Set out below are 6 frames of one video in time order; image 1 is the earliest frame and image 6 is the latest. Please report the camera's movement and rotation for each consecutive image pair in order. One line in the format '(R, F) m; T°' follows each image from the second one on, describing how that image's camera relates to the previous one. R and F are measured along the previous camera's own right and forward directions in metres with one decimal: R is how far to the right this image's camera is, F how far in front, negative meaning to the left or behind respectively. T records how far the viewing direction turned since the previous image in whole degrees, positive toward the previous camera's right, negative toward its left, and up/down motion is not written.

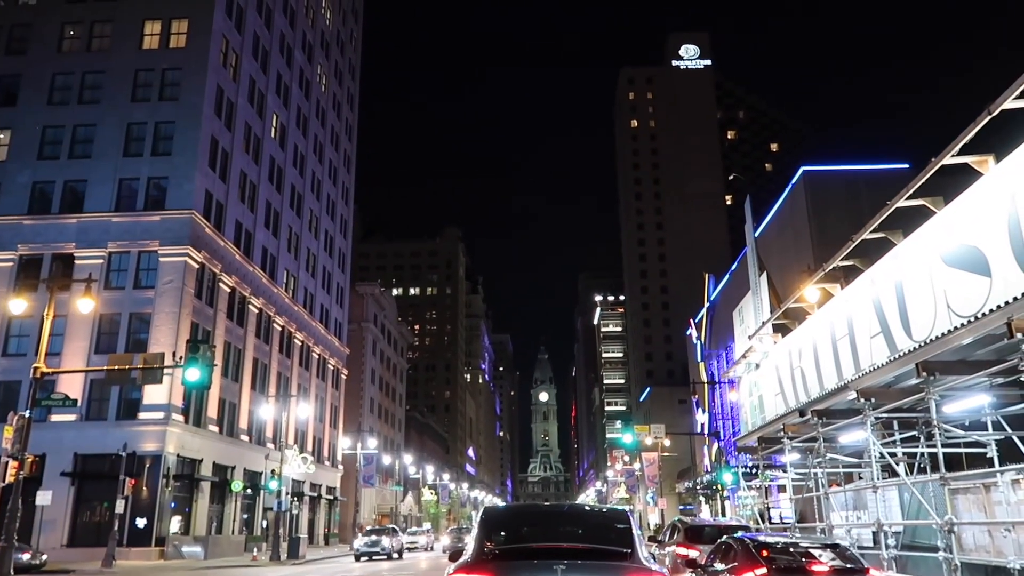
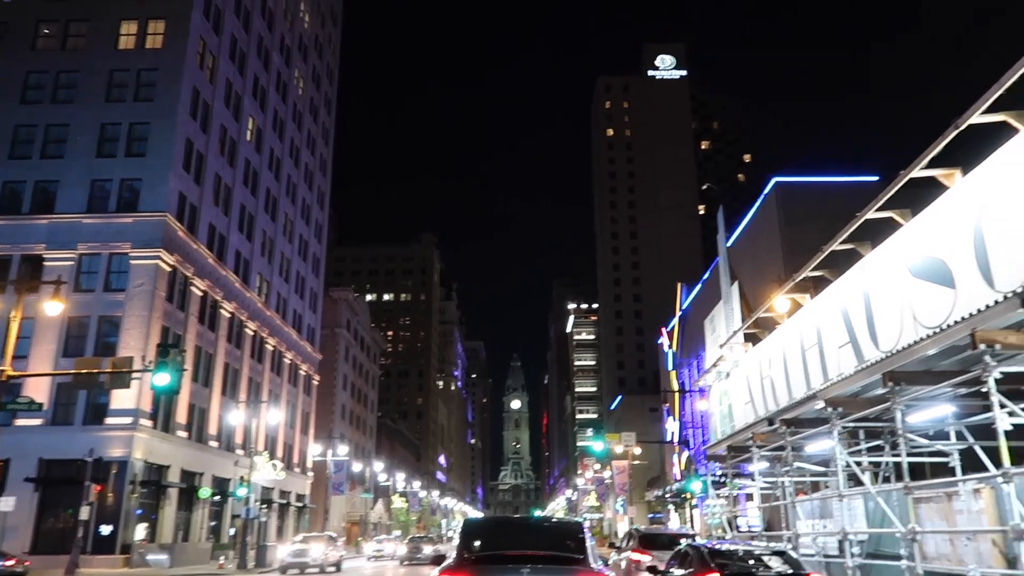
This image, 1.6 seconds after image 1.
(0.0, -0.1) m; +2°
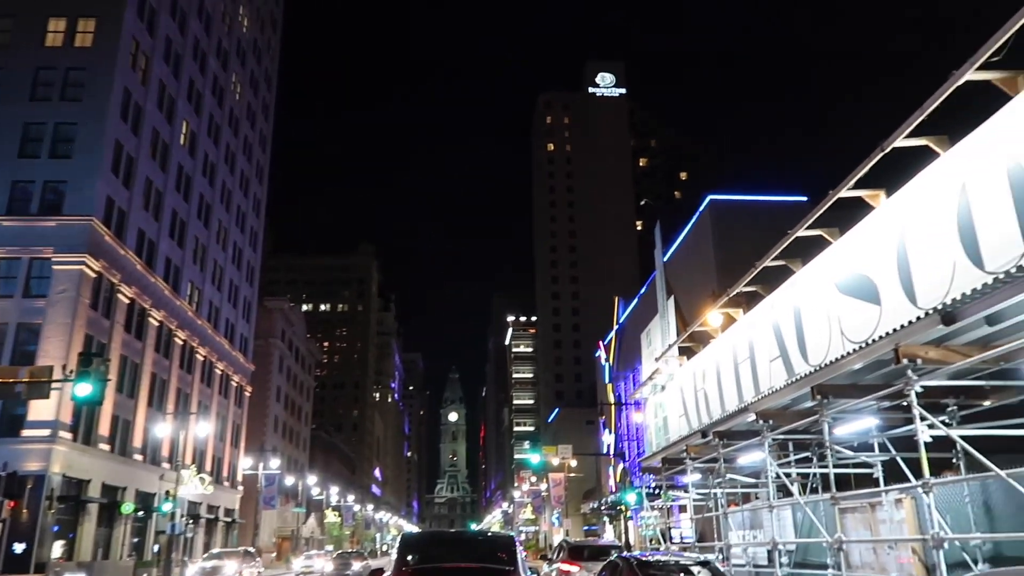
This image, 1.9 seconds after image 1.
(0.0, 0.0) m; +4°
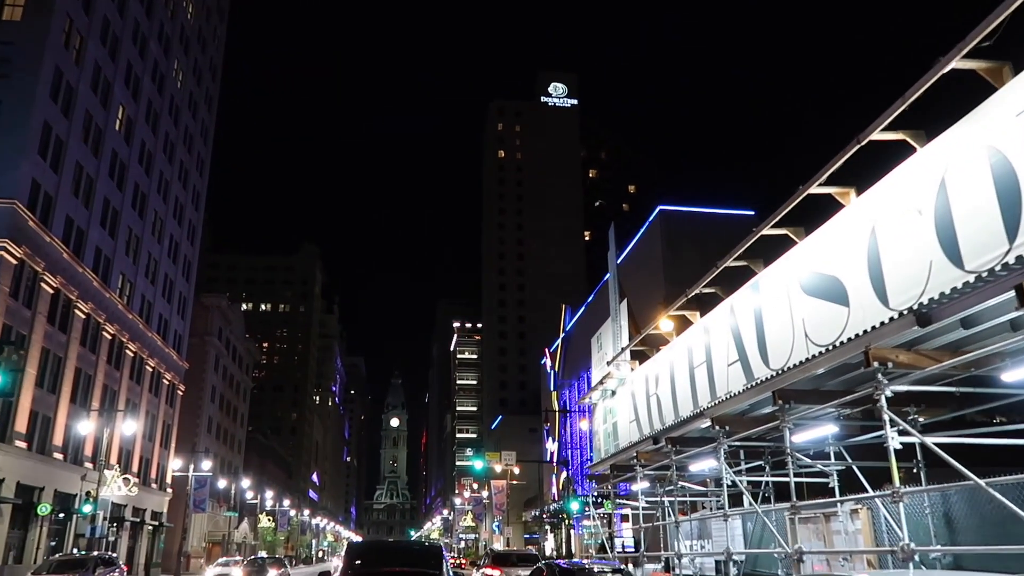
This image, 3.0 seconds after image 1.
(0.0, +0.7) m; +4°
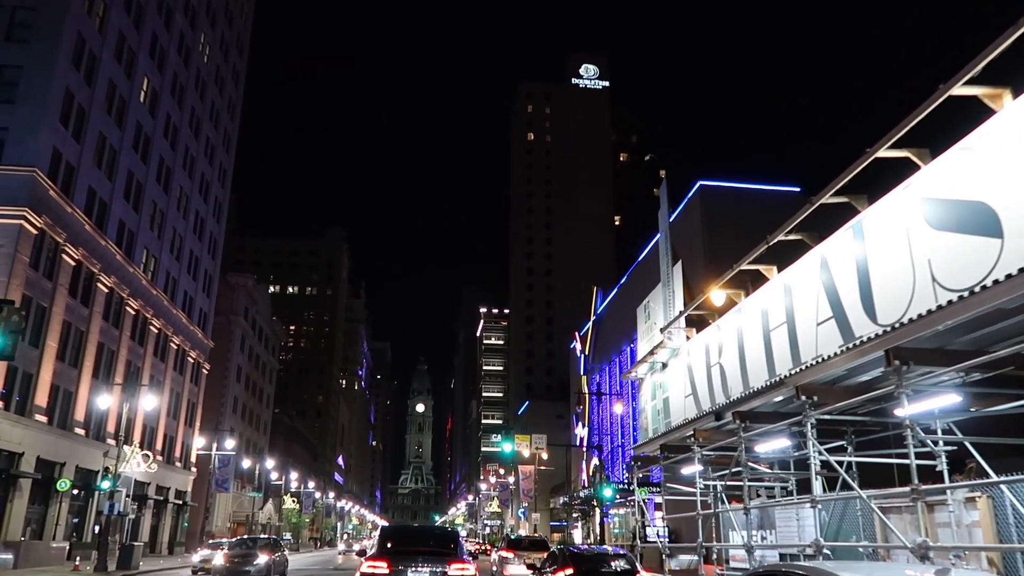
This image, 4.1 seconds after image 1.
(-0.3, +1.7) m; -2°
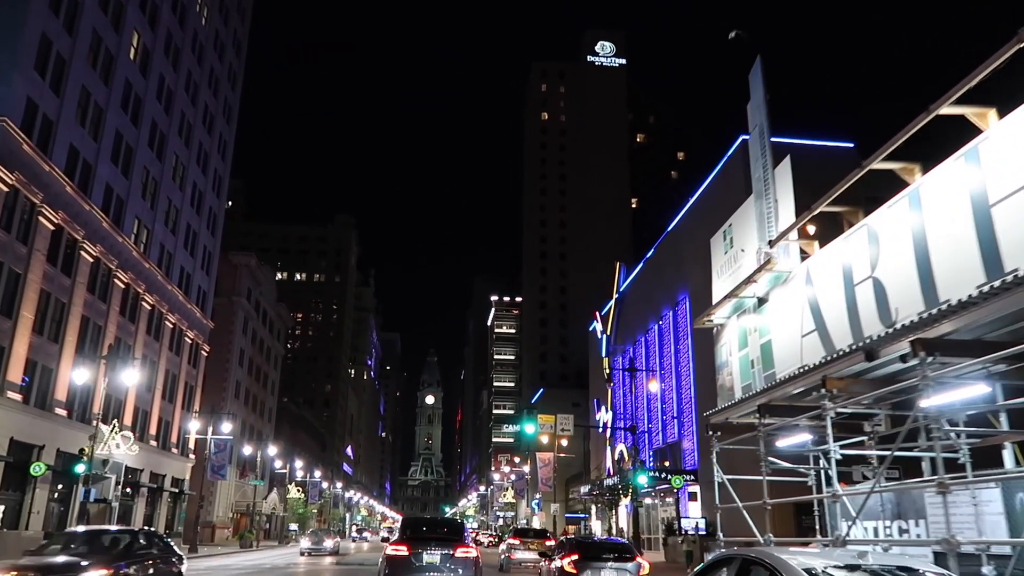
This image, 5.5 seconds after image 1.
(-0.6, +3.9) m; -1°
